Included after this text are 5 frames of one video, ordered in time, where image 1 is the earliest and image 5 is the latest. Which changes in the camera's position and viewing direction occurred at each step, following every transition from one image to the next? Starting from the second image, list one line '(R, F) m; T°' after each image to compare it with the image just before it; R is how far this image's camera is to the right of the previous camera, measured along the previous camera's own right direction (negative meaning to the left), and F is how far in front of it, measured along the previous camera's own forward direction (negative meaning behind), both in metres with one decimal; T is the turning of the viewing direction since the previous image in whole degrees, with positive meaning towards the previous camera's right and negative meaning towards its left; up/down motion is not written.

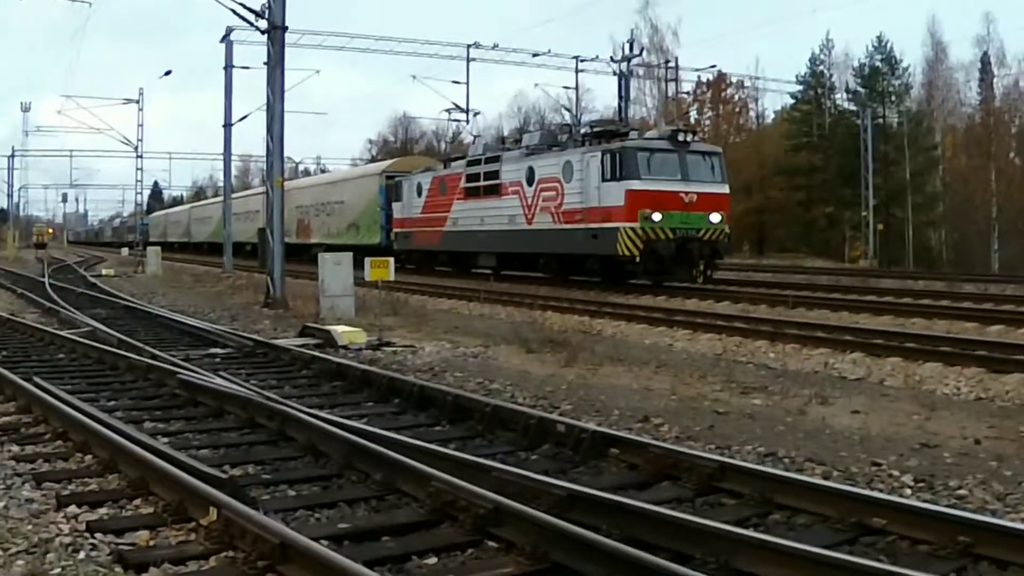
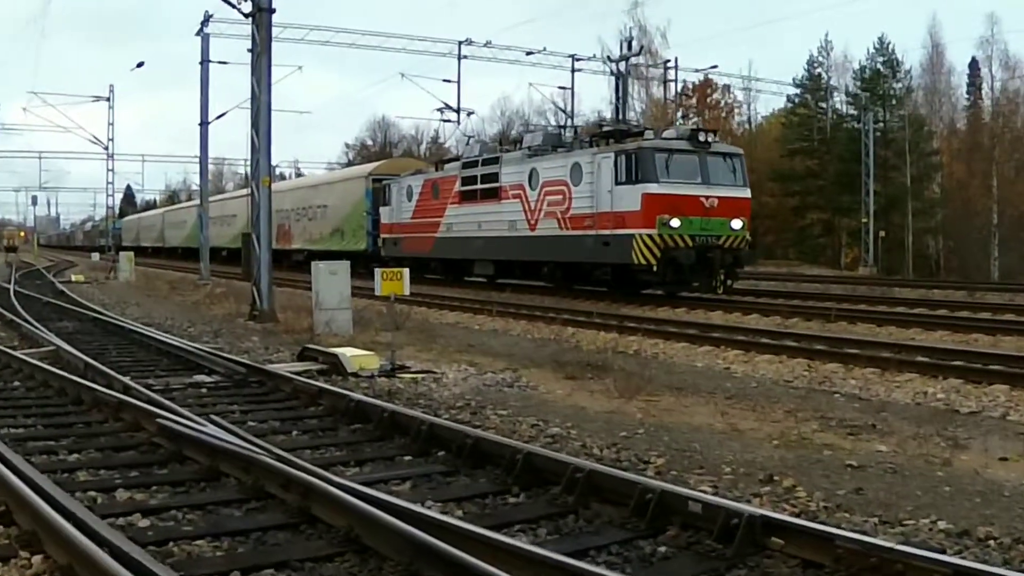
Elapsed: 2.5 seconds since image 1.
(-0.8, +2.2) m; +2°
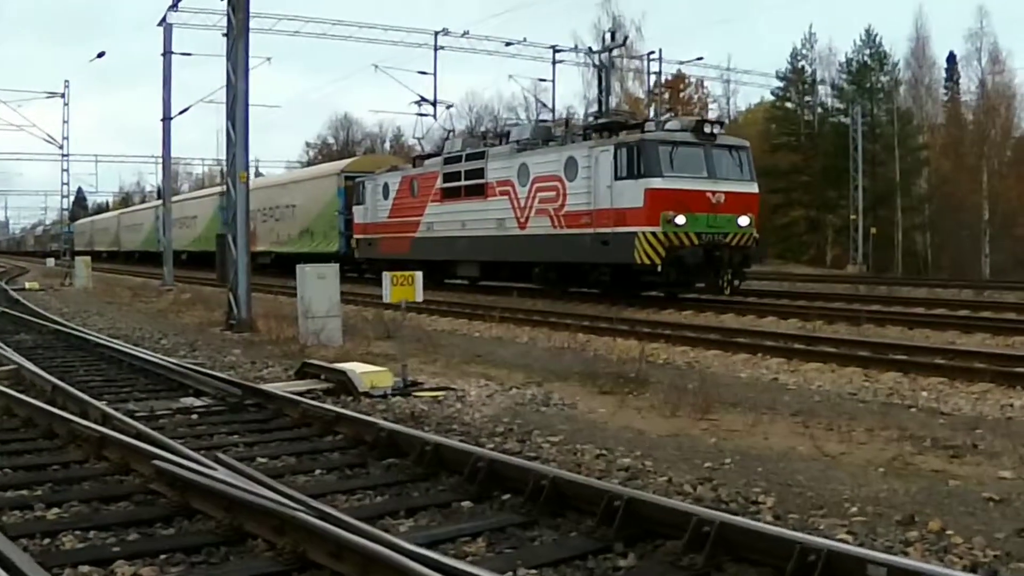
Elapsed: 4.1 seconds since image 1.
(-0.7, +1.4) m; +2°
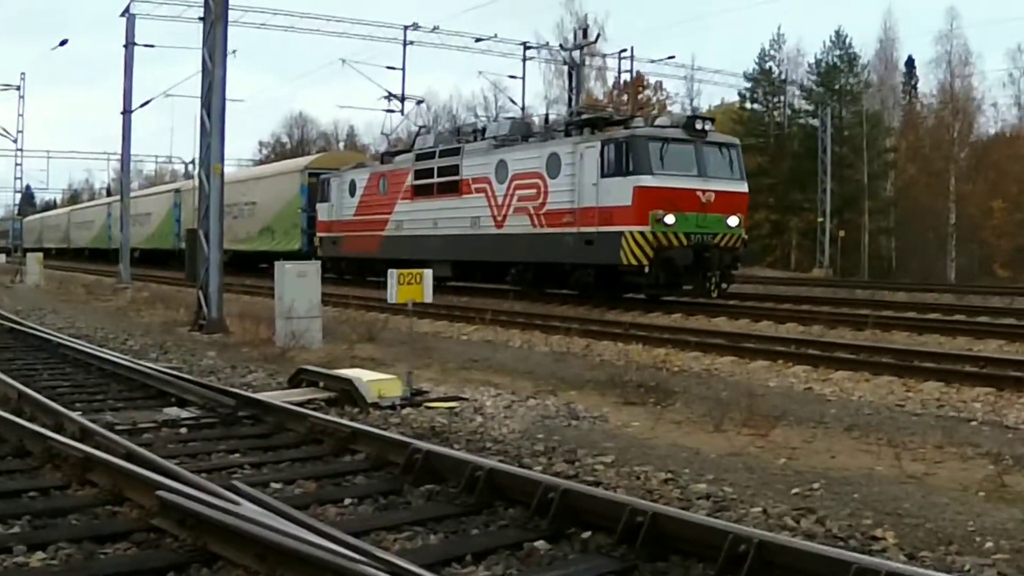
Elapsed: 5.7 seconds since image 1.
(-0.7, +1.1) m; +3°
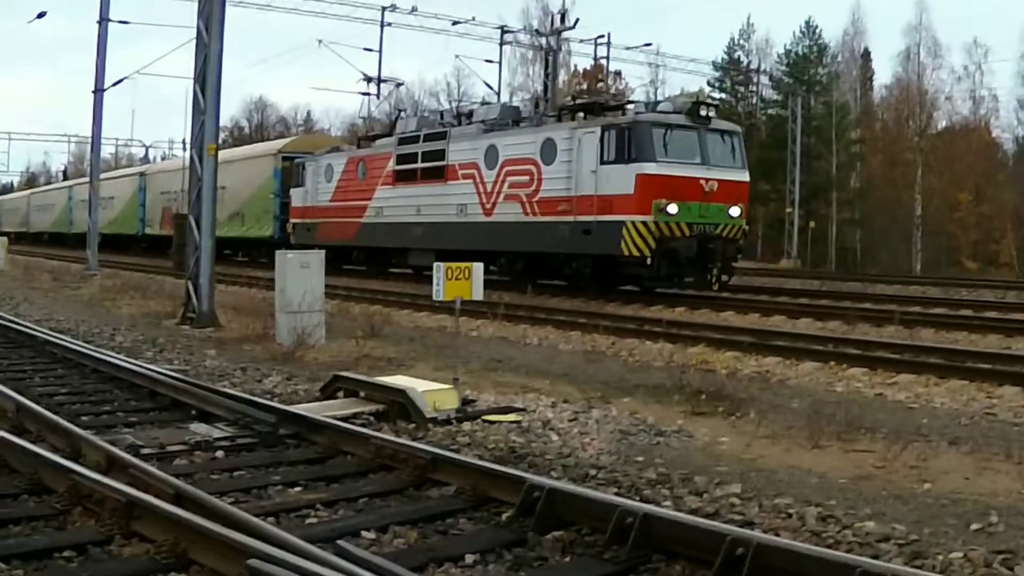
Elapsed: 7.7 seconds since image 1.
(-1.0, +1.1) m; +3°
